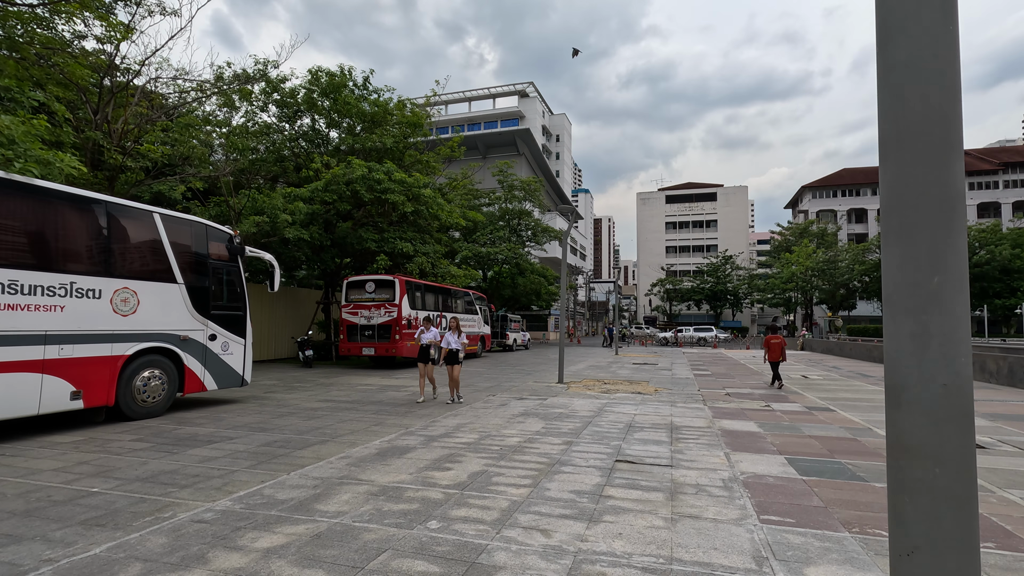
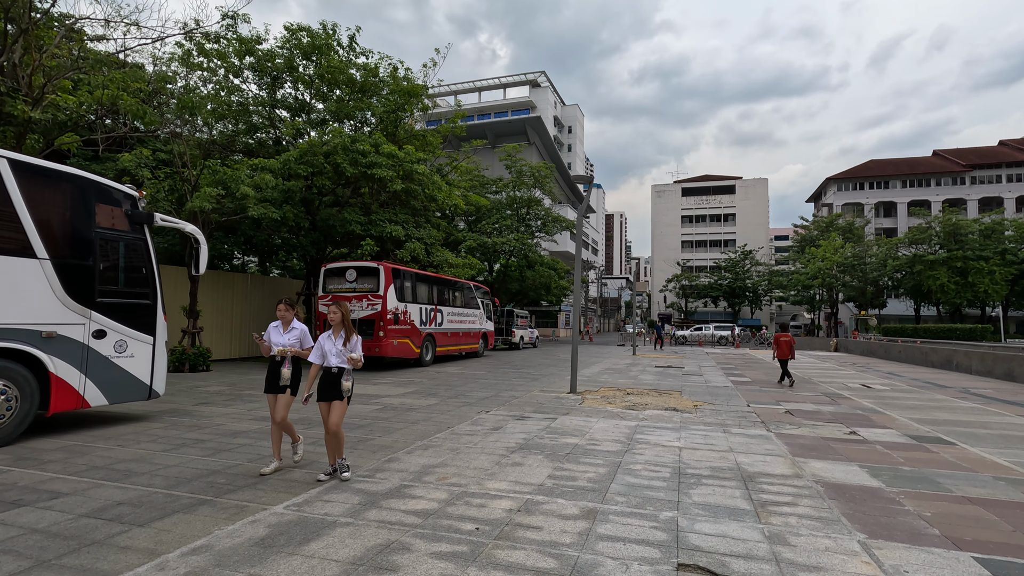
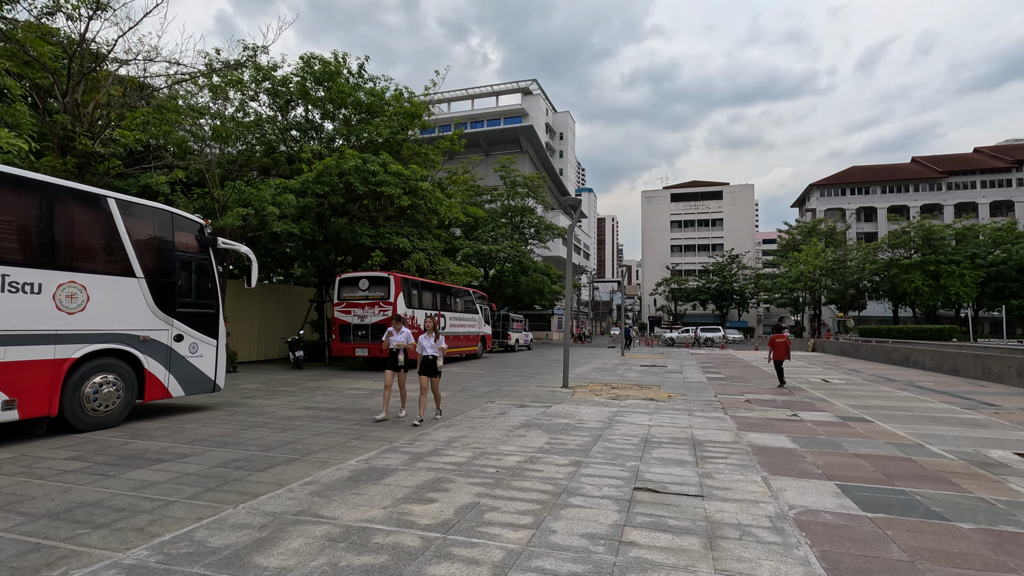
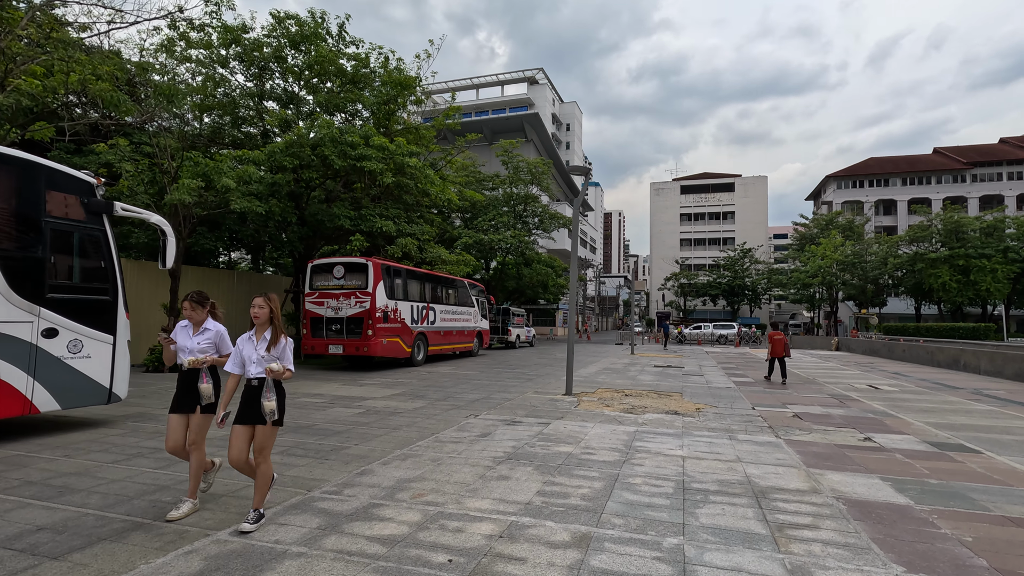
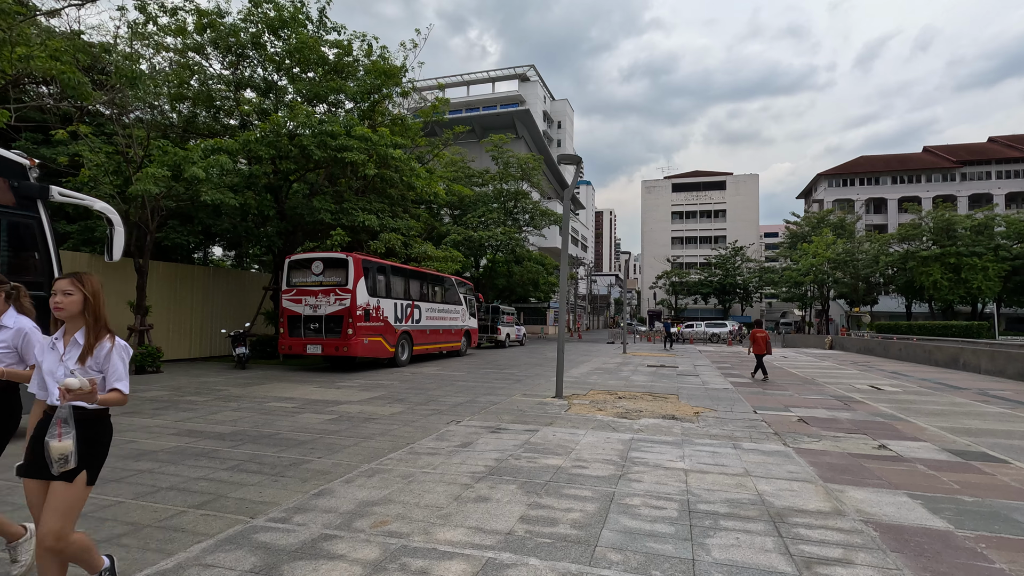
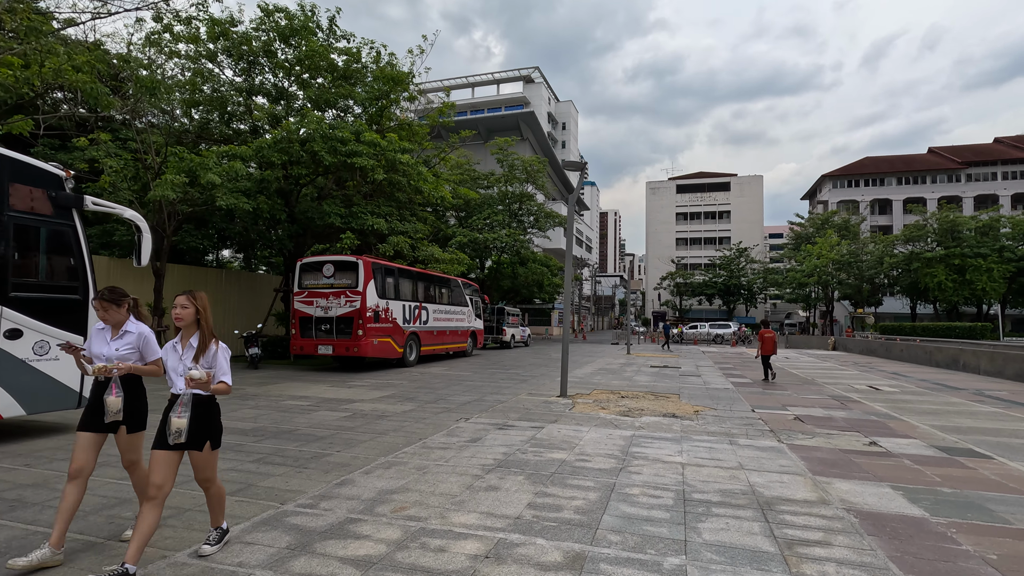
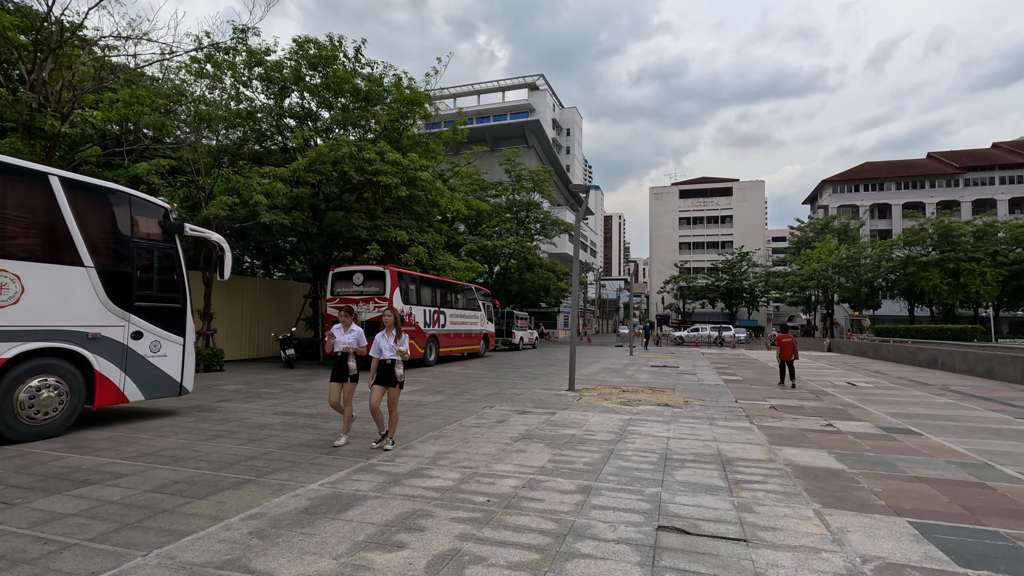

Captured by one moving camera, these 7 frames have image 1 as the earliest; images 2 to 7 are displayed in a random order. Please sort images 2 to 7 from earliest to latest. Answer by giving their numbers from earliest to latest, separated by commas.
3, 7, 2, 4, 6, 5
